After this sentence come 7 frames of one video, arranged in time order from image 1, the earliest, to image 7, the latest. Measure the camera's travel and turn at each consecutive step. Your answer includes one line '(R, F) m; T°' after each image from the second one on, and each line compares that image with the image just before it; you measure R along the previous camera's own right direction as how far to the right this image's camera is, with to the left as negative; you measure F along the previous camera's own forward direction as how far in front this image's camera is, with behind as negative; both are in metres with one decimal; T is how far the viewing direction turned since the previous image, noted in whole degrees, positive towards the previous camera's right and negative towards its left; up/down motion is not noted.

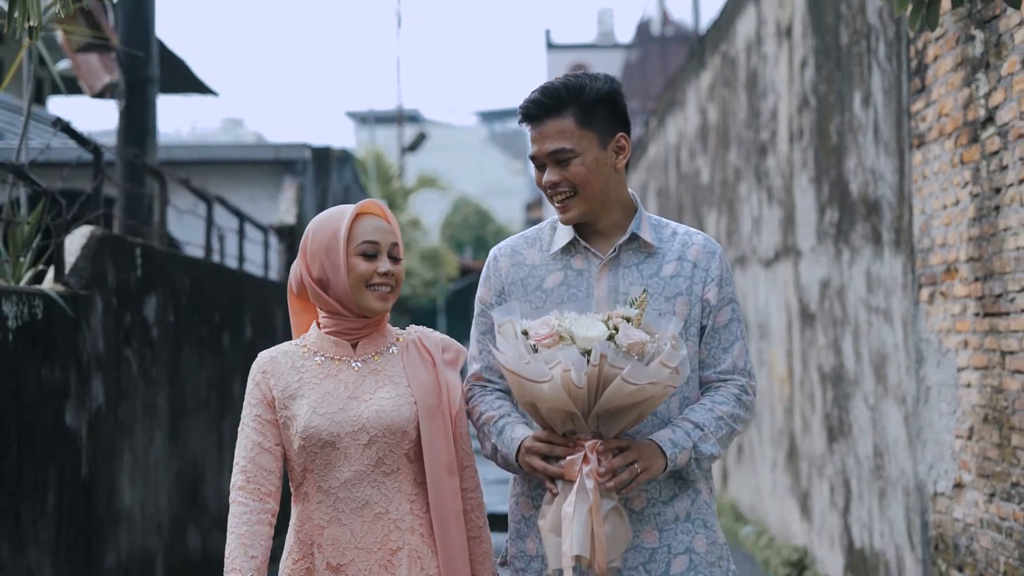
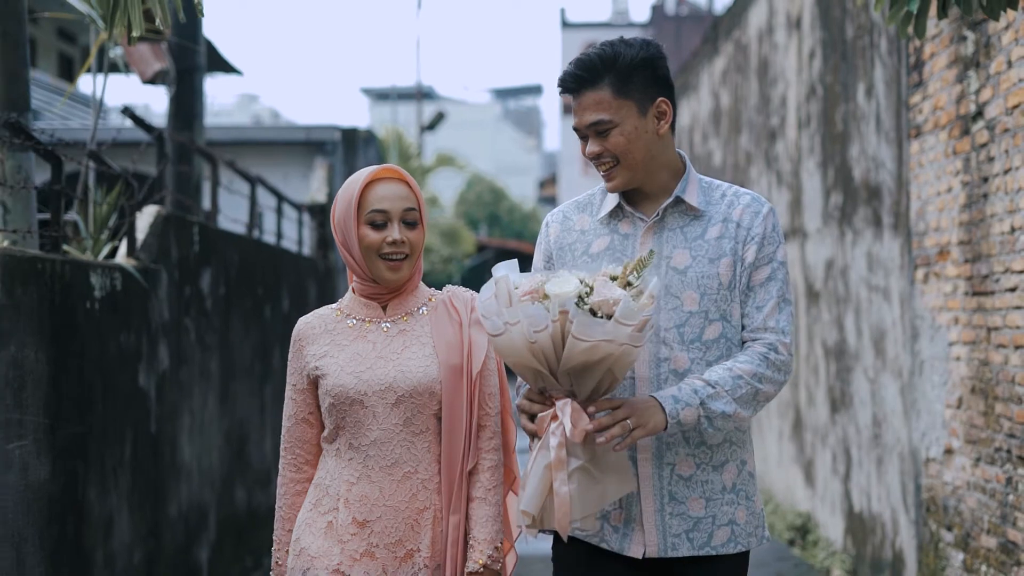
(0.0, -0.4) m; 0°
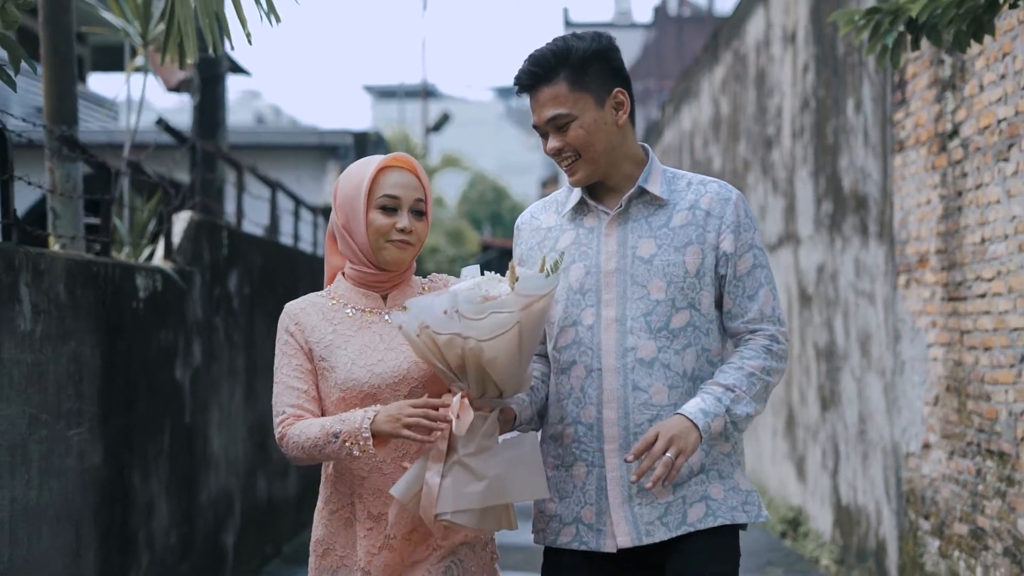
(0.0, -0.4) m; 0°
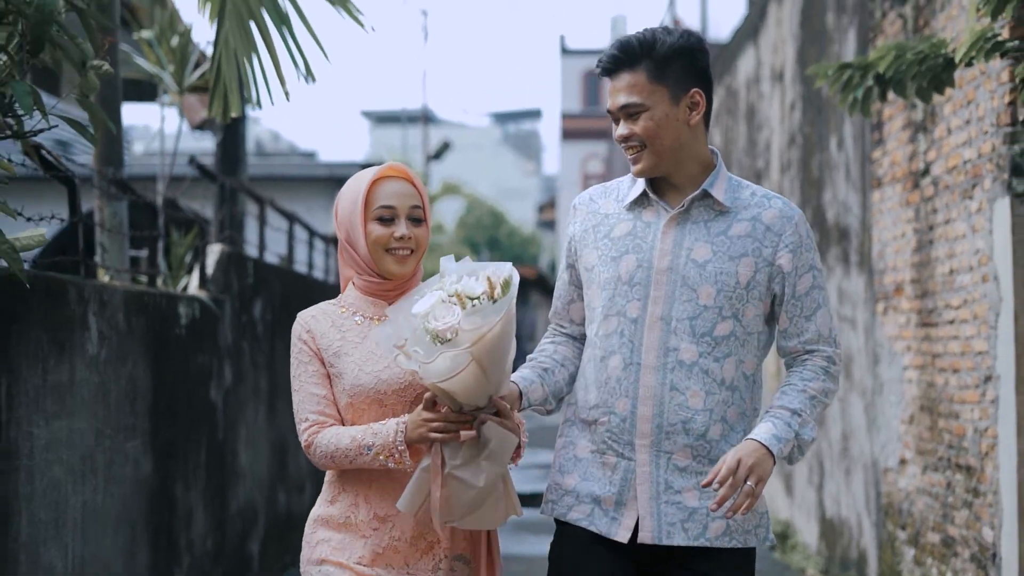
(0.0, -0.5) m; 0°
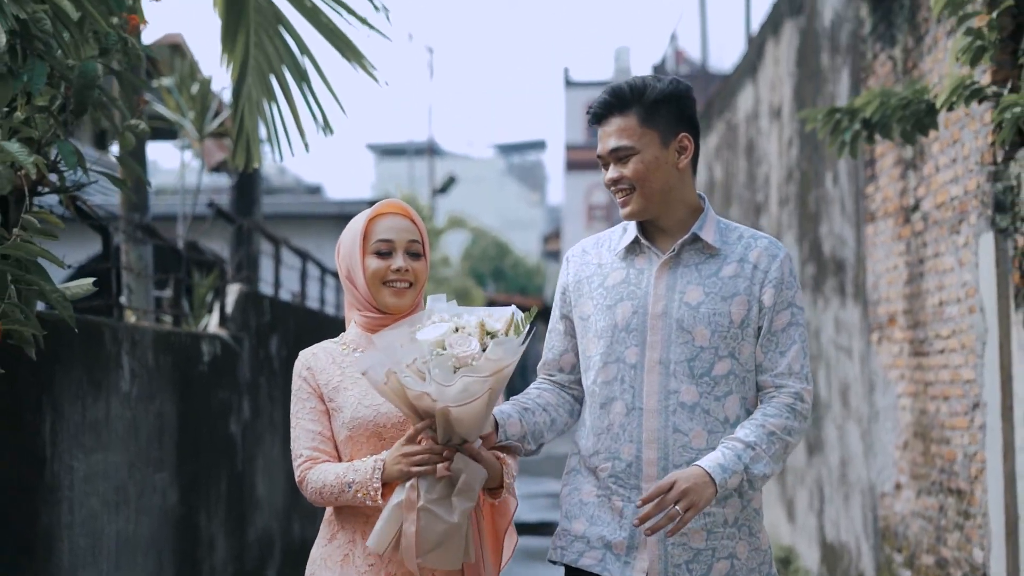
(0.0, -0.2) m; 0°
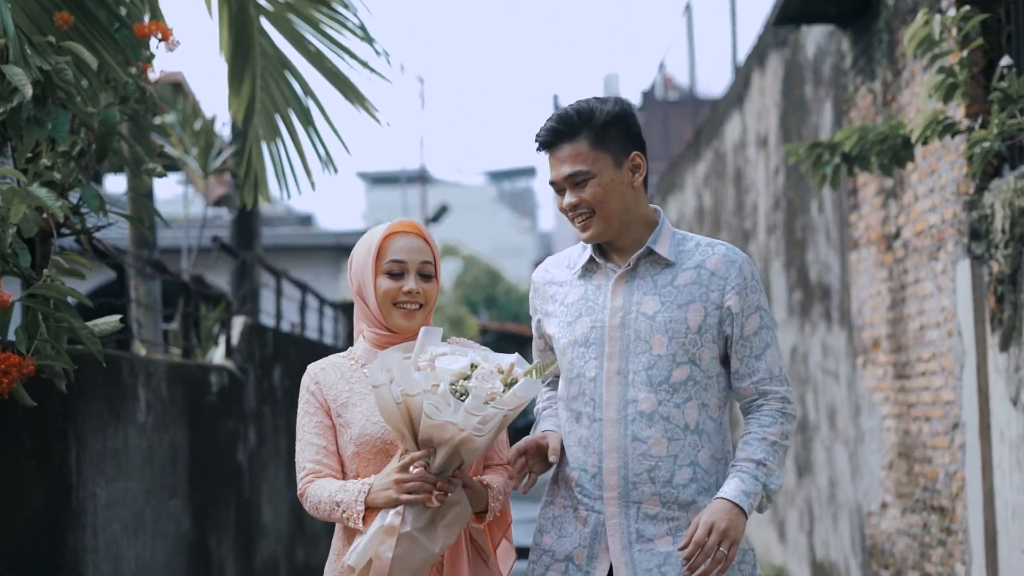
(0.0, -0.2) m; 0°
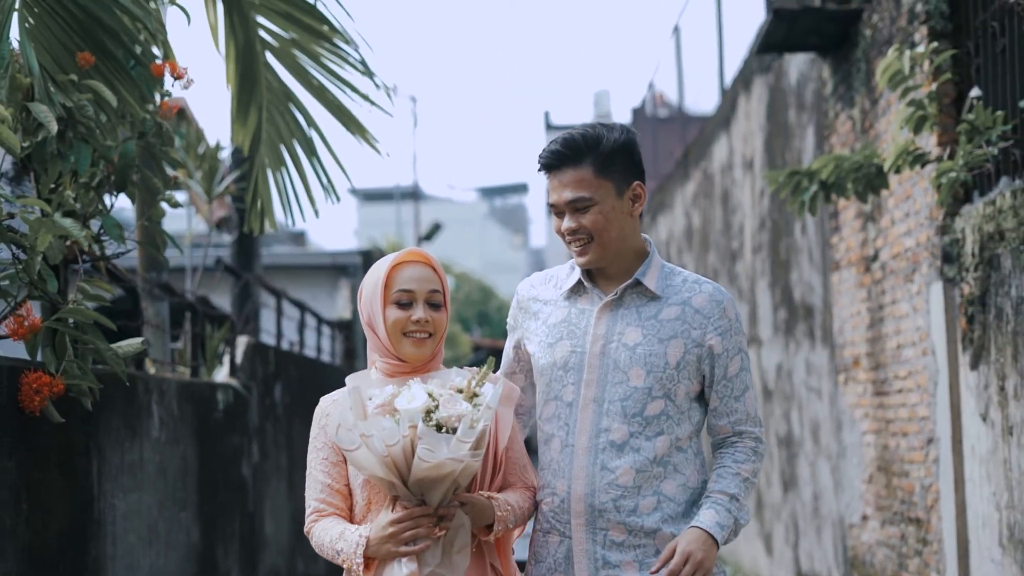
(0.0, -0.3) m; 0°
